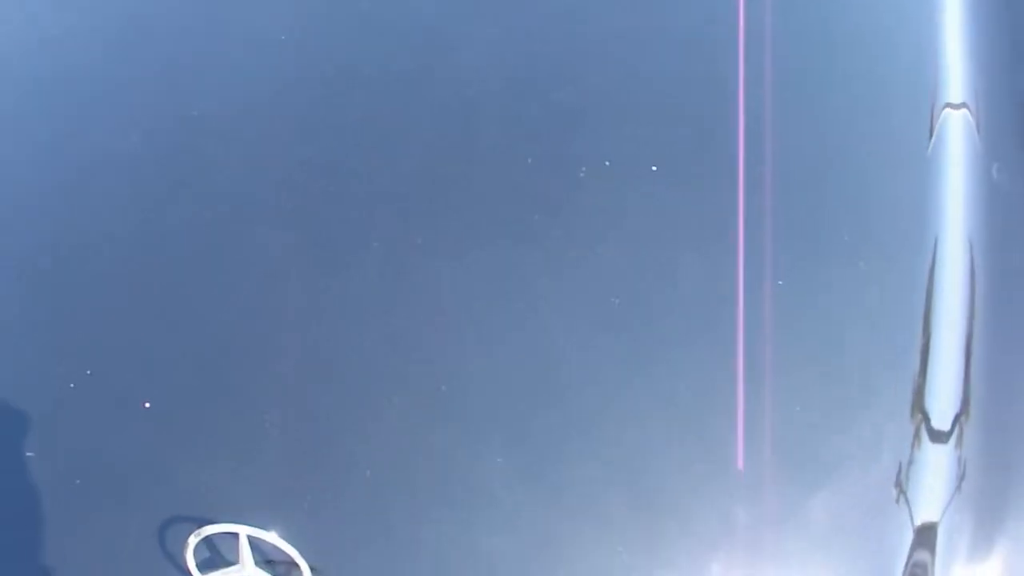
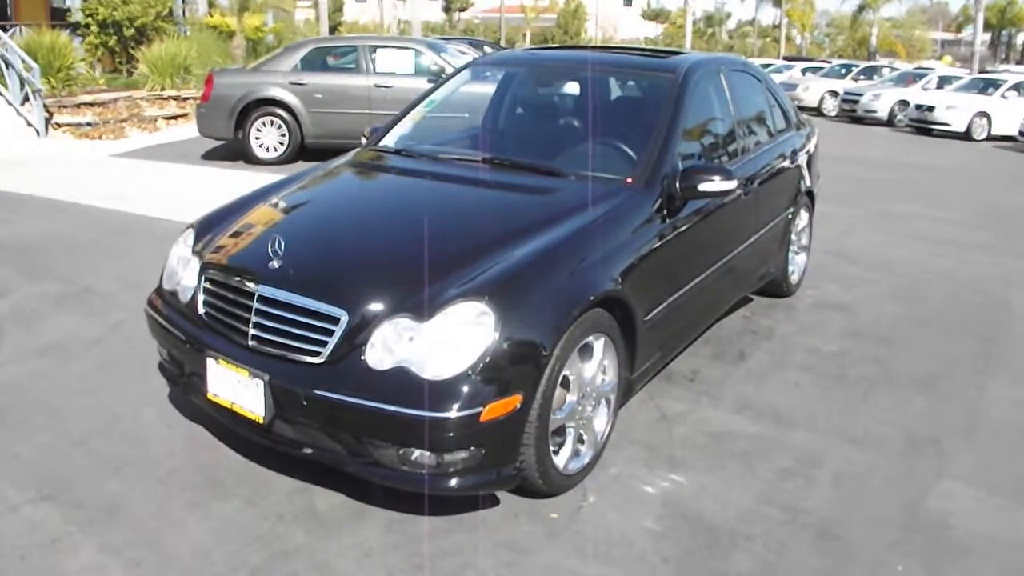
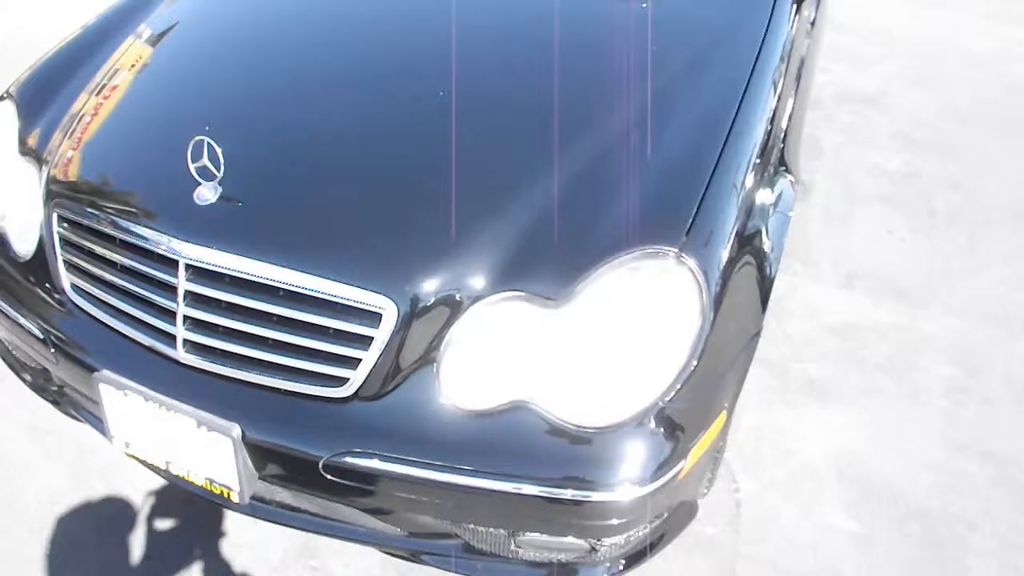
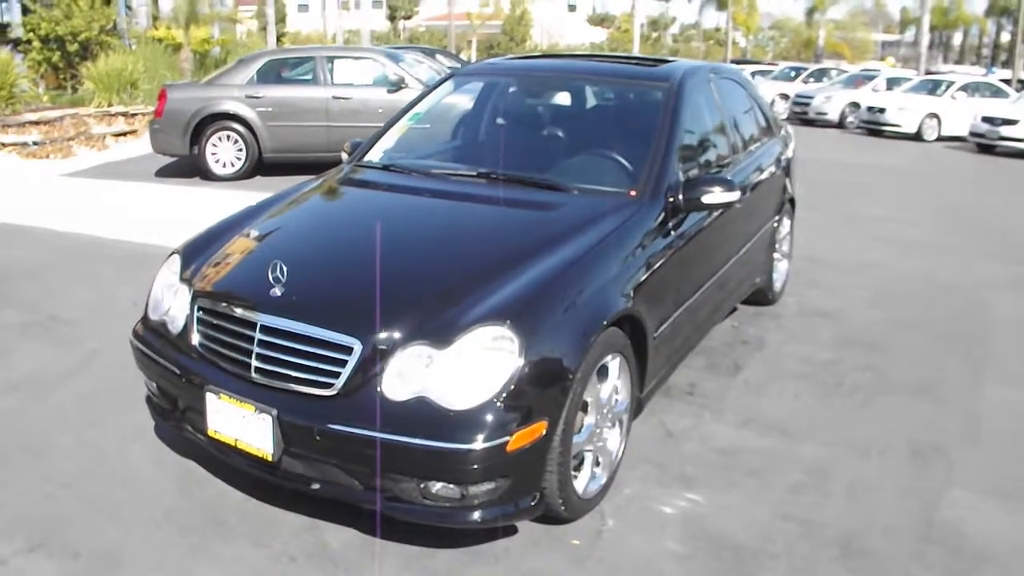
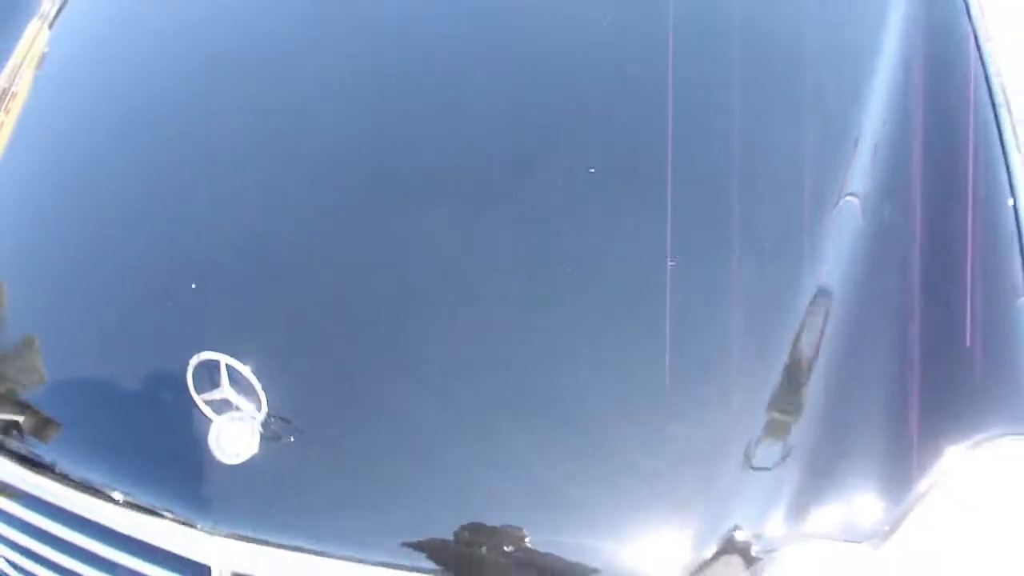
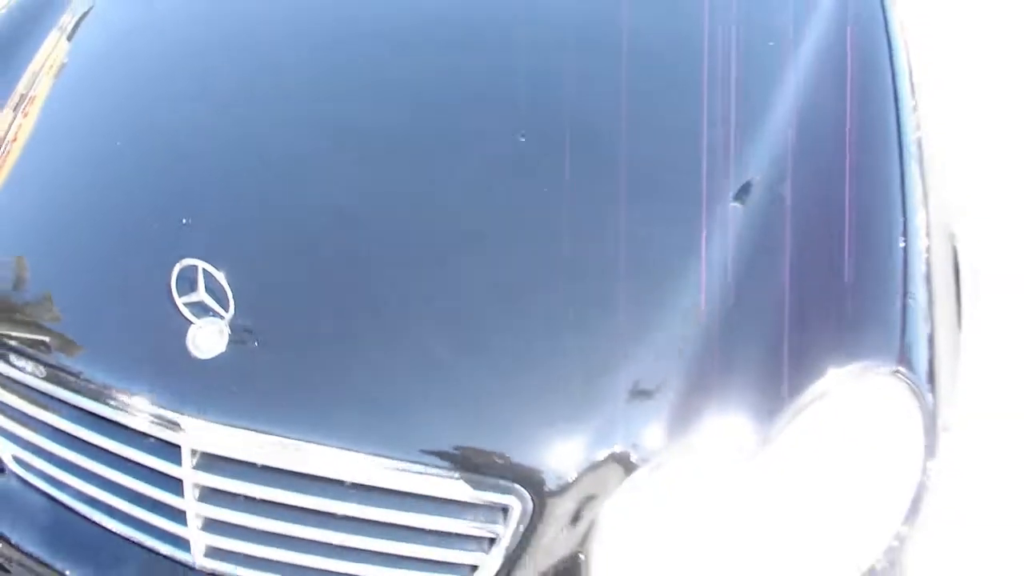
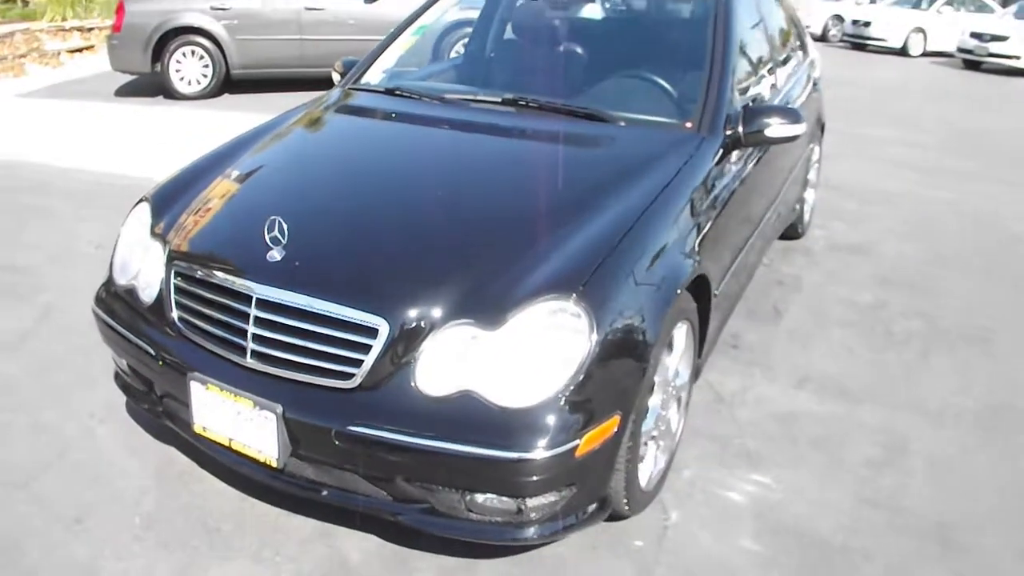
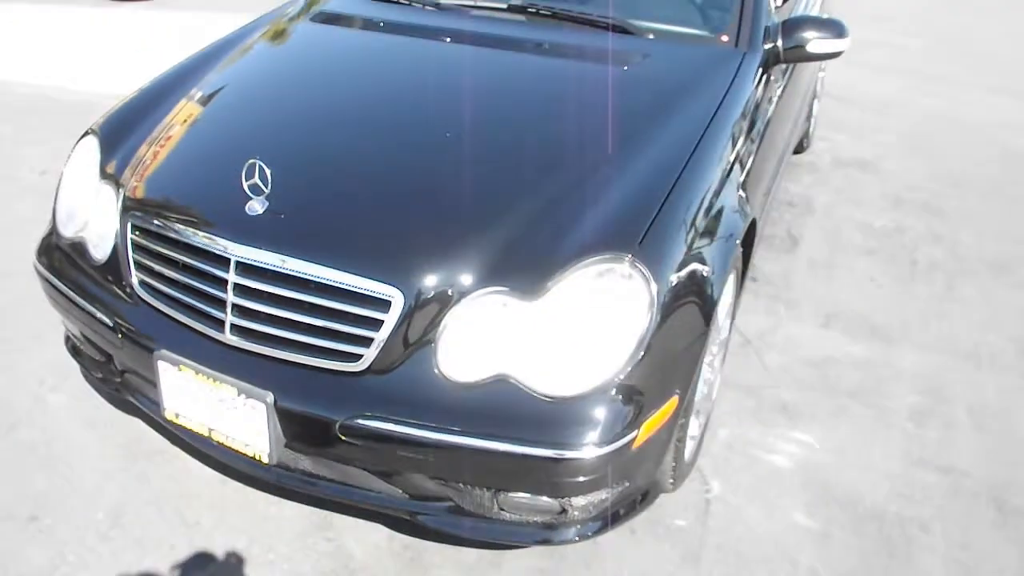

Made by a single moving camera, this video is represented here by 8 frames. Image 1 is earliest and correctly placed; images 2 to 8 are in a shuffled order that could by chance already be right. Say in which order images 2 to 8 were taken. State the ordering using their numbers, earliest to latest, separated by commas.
5, 6, 3, 8, 7, 4, 2
